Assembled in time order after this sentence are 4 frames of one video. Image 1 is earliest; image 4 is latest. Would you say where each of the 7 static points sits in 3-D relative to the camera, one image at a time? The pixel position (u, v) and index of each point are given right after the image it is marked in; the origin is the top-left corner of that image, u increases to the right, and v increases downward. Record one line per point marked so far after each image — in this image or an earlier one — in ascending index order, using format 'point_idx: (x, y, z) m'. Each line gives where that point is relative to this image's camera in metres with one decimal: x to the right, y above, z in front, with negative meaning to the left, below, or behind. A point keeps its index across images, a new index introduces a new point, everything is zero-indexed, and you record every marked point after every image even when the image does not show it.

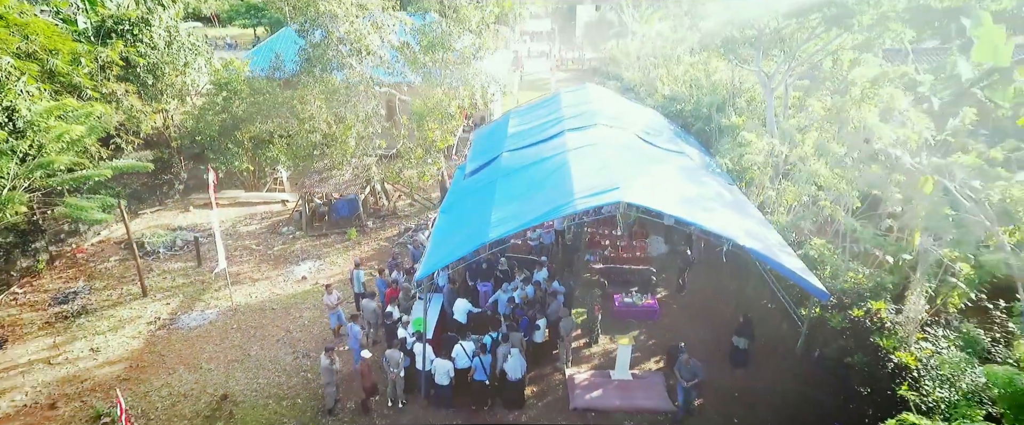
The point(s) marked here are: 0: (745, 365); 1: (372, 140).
0: (+4.2, -2.7, +9.2) m
1: (-4.1, +2.1, +15.1) m
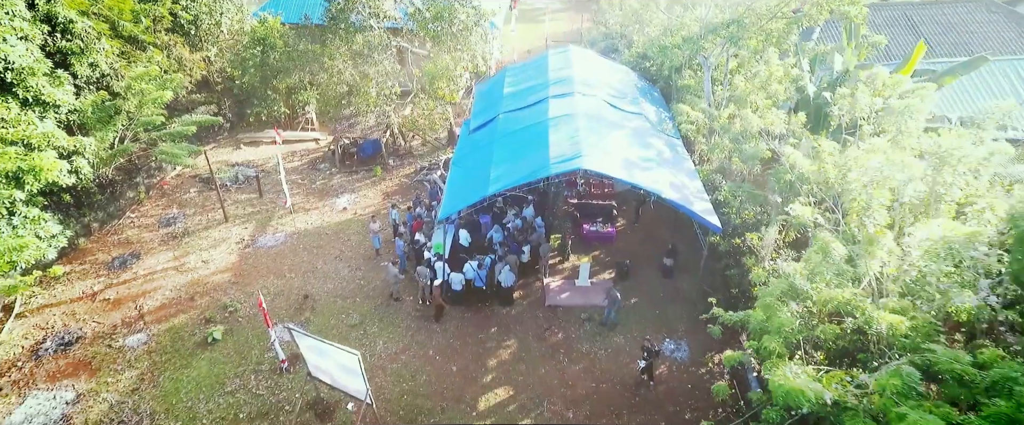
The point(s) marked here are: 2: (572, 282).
0: (+4.0, -1.6, +13.1) m
1: (-4.2, +4.2, +18.0) m
2: (+1.5, -1.8, +13.1) m
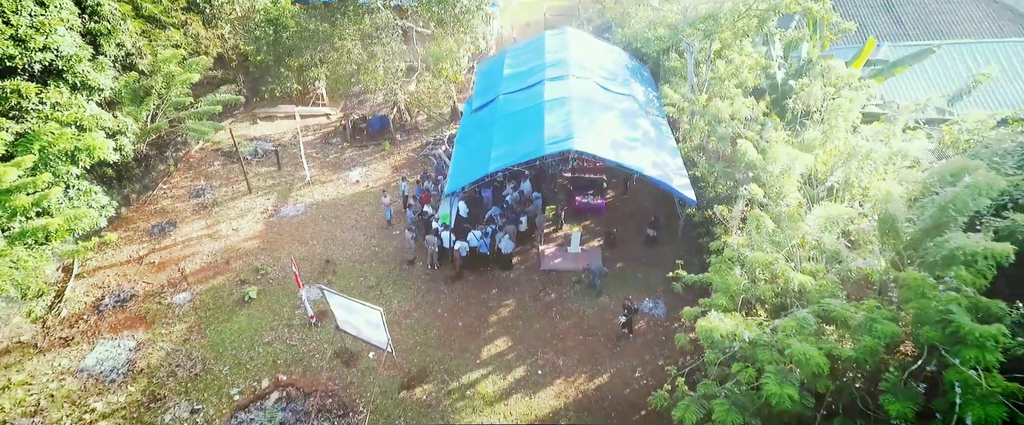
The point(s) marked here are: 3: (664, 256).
0: (+4.0, -0.9, +14.6) m
1: (-4.3, +5.2, +19.2) m
2: (+1.5, -1.0, +14.7) m
3: (+4.2, -1.2, +14.4) m
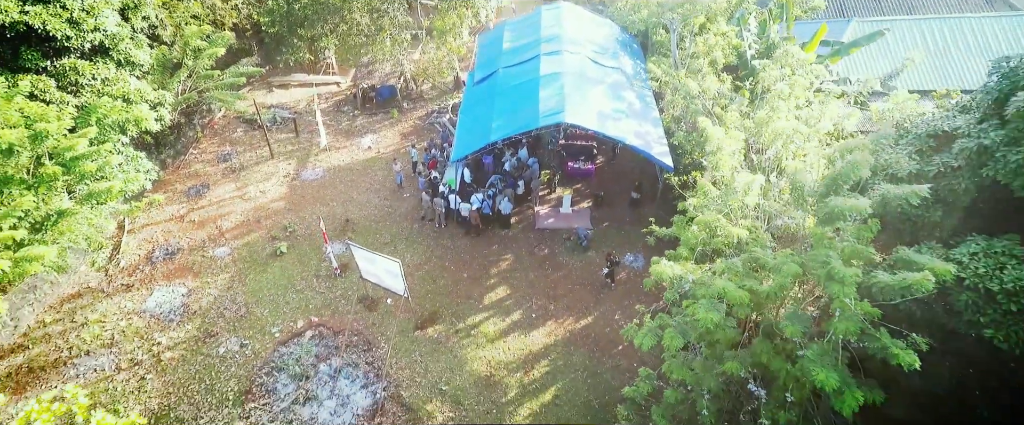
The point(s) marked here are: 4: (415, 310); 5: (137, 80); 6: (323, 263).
0: (+3.9, +0.2, +16.4) m
1: (-4.3, +6.7, +20.4) m
2: (+1.4, +0.1, +16.4) m
3: (+4.2, -0.1, +16.2) m
4: (-2.5, -2.5, +13.5) m
5: (-10.5, +3.7, +14.5) m
6: (-5.3, -1.4, +14.5) m
